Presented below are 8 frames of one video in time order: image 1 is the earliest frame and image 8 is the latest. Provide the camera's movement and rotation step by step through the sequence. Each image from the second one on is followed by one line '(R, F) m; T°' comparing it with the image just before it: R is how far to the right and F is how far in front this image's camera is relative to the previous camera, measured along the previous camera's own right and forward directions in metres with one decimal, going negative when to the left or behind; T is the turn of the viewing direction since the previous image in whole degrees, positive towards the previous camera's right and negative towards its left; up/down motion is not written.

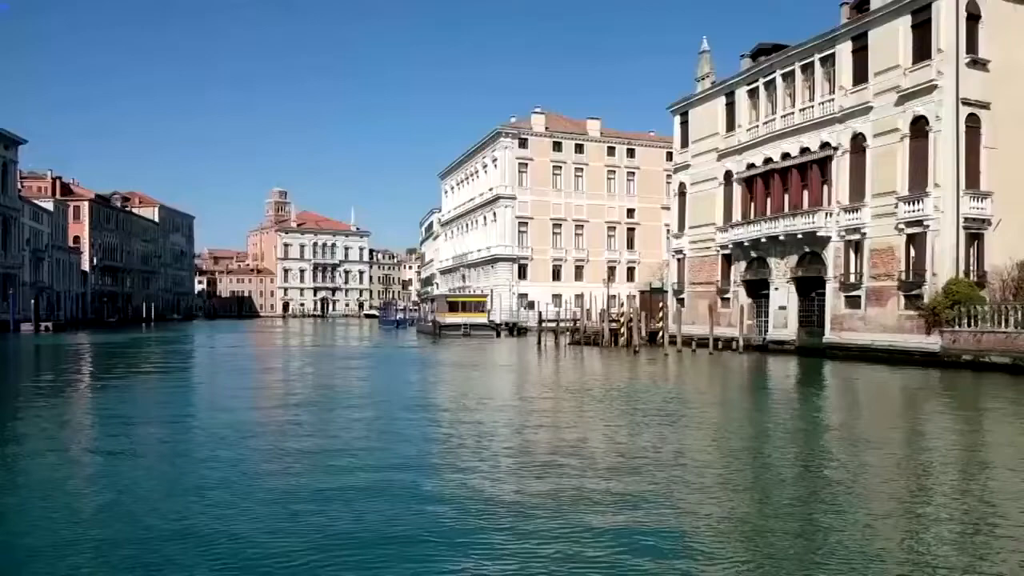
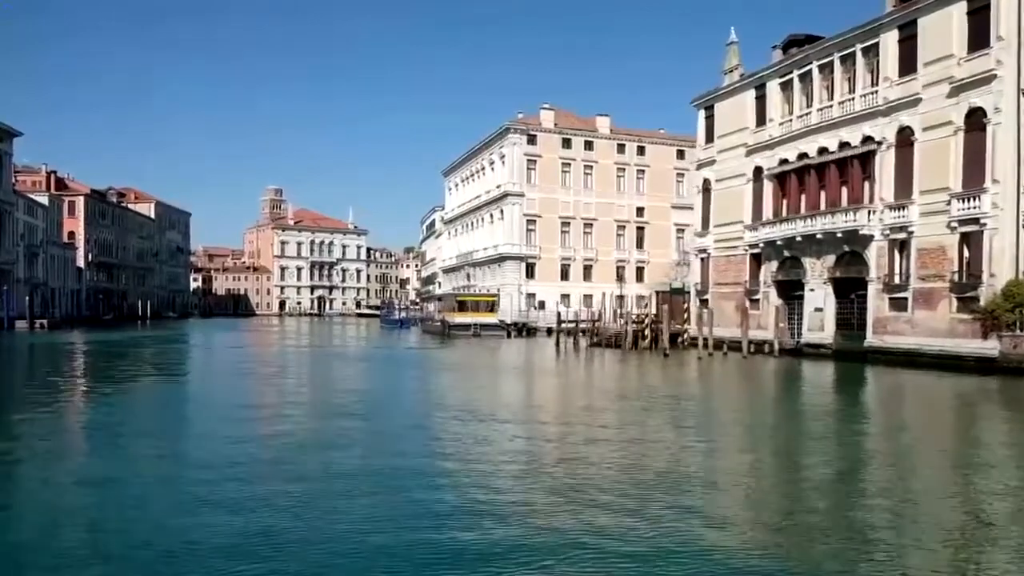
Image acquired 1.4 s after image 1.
(-1.1, +1.7) m; 0°
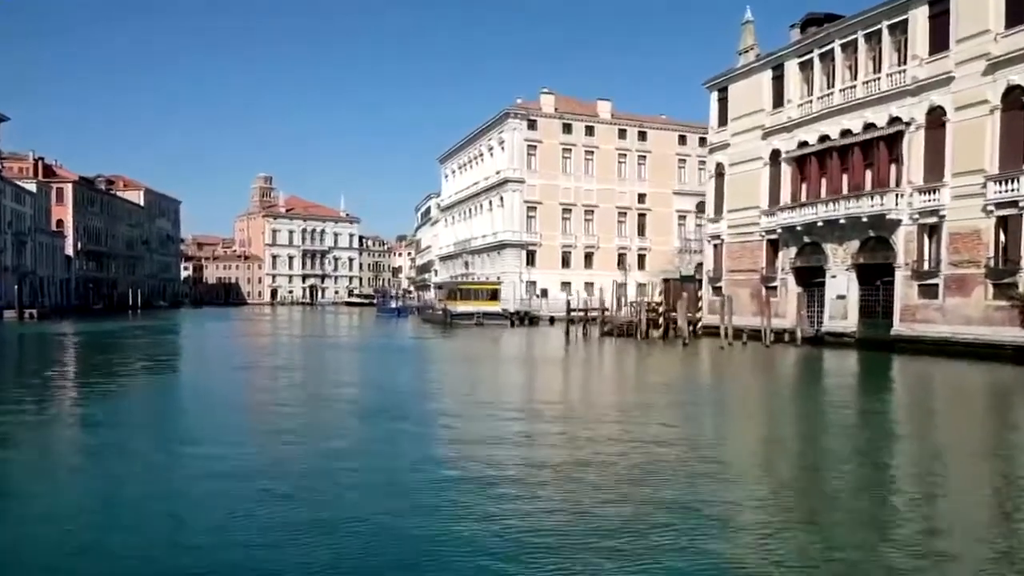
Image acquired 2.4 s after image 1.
(-0.8, +1.3) m; +1°
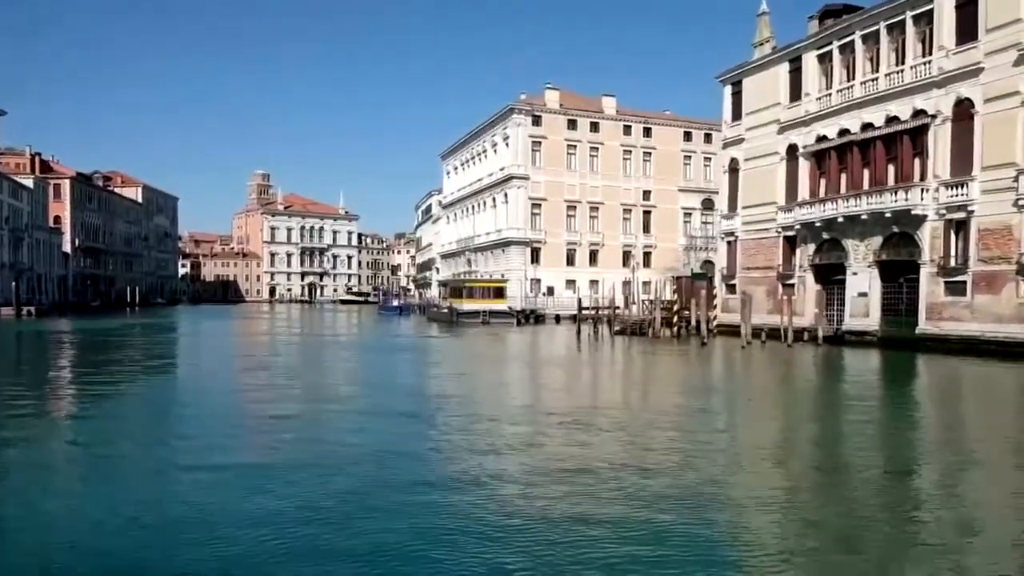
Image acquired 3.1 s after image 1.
(-0.6, +0.9) m; 0°
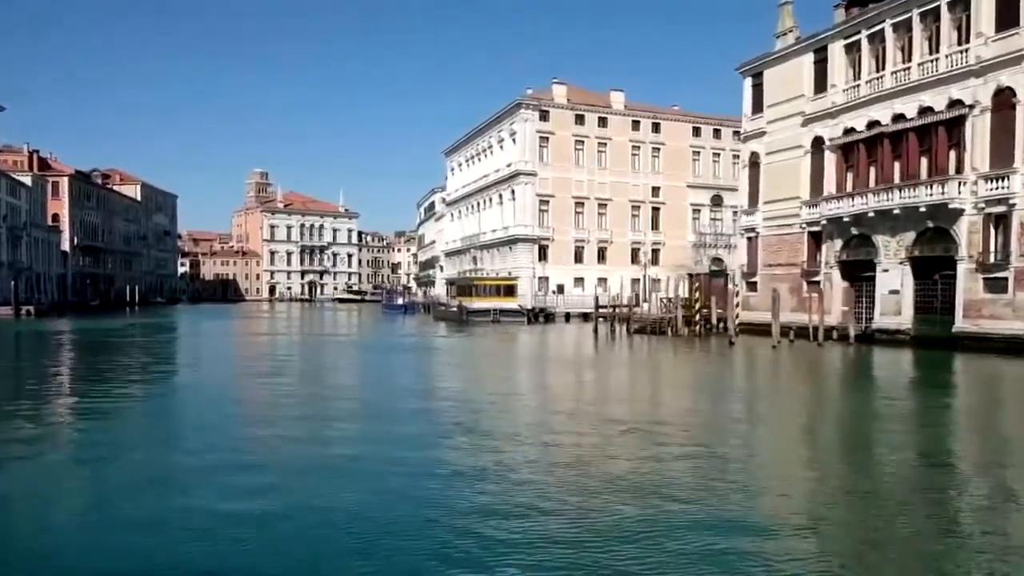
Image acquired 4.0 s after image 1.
(-0.7, +1.1) m; 0°
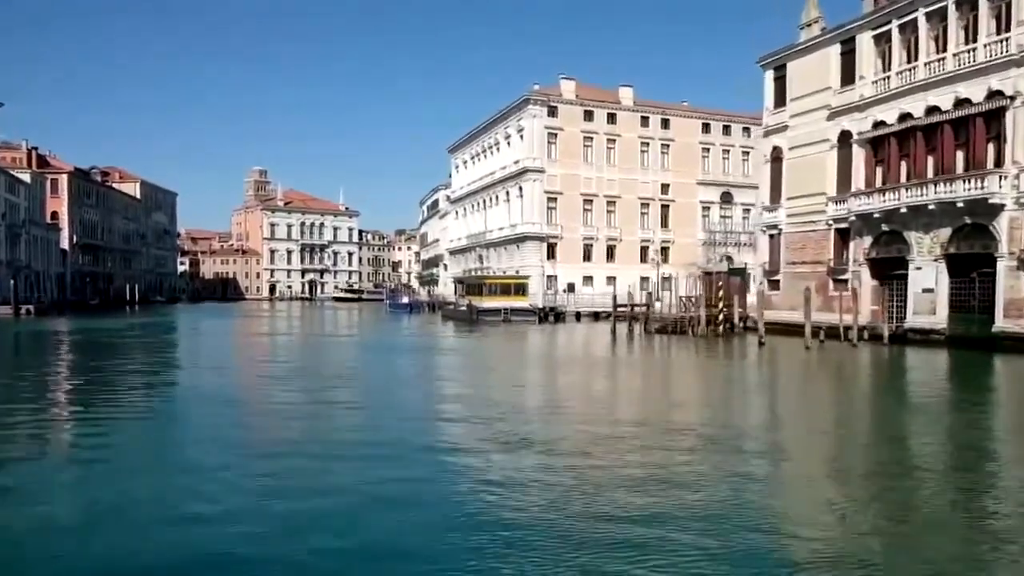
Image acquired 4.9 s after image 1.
(-0.7, +1.1) m; 0°
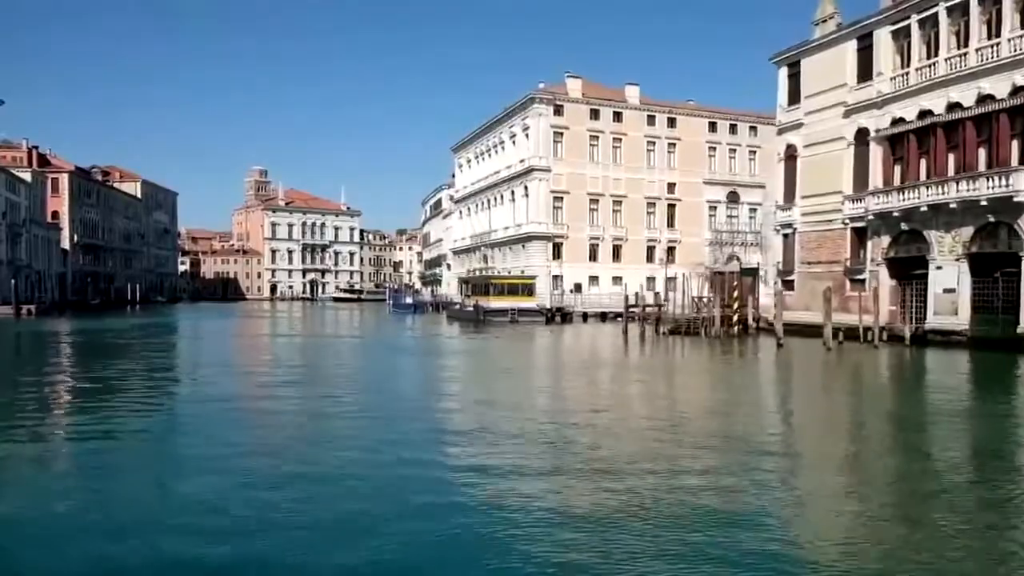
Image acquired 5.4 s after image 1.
(-0.4, +0.6) m; 0°
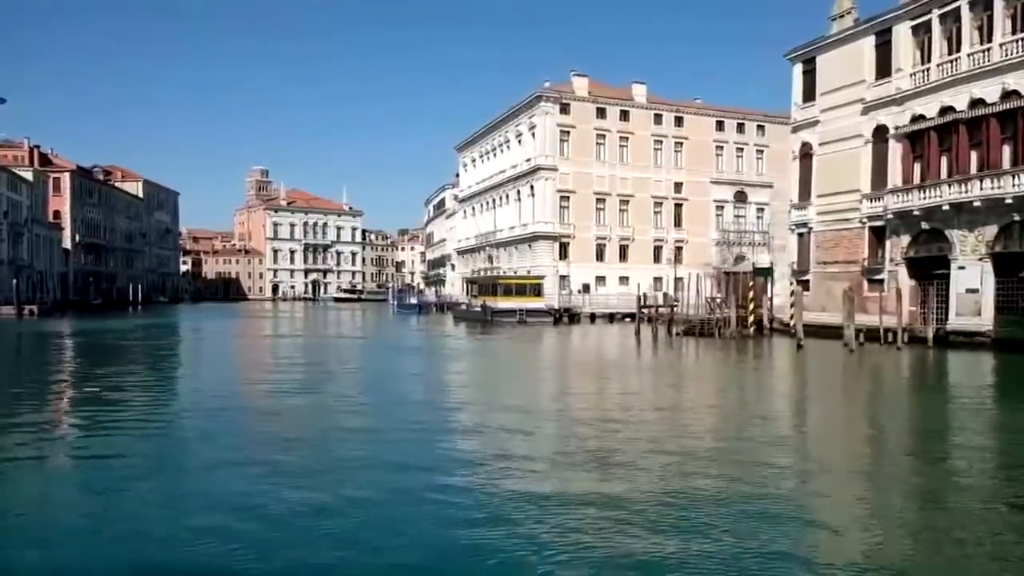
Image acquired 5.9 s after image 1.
(-0.4, +0.6) m; 0°
